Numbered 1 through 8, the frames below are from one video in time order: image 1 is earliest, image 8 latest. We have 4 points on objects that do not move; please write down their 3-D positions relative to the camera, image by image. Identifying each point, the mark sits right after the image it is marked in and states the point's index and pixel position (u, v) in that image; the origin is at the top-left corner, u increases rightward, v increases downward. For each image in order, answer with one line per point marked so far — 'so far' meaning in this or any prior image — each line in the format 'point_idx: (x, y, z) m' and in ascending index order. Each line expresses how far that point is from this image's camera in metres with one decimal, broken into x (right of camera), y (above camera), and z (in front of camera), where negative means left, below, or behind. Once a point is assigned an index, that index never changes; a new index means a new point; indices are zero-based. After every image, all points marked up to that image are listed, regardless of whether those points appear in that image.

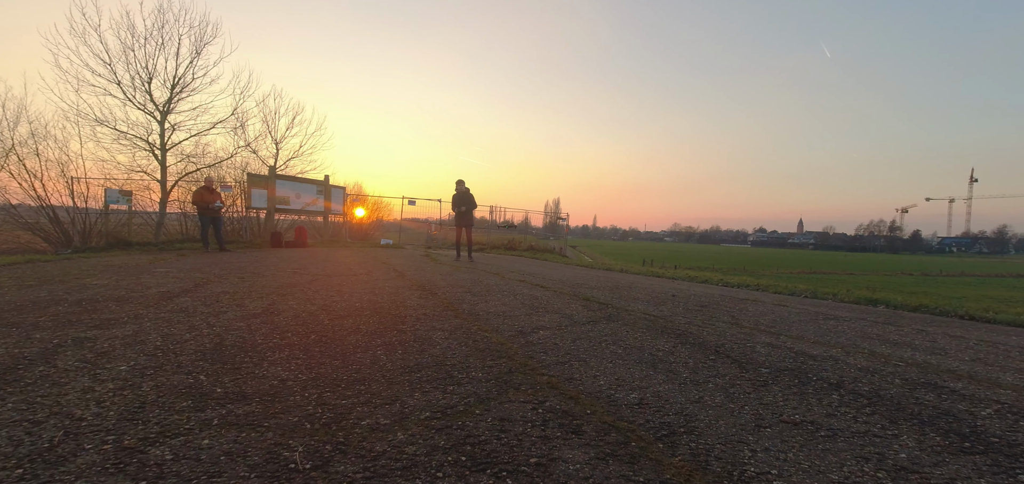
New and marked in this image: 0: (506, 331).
0: (0.0, -0.6, +3.0) m
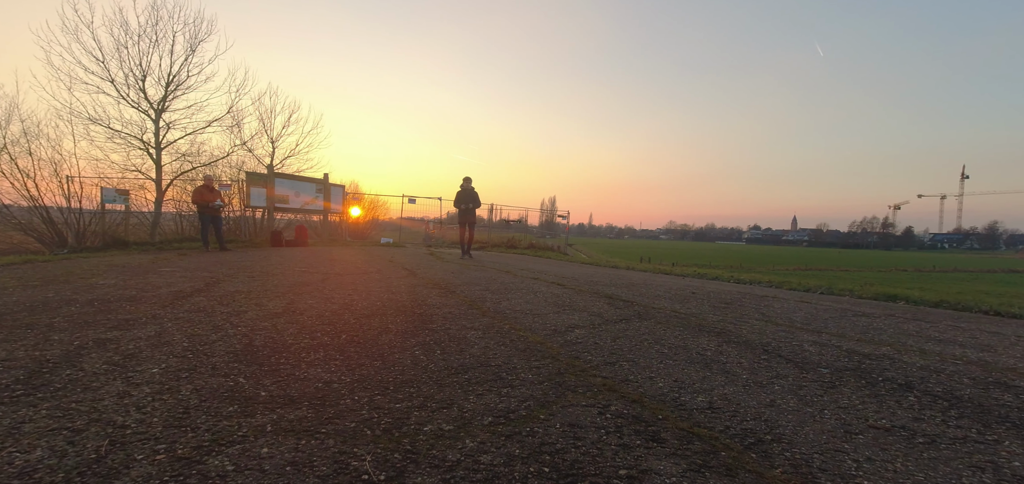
0: (+0.2, -0.6, +2.9) m
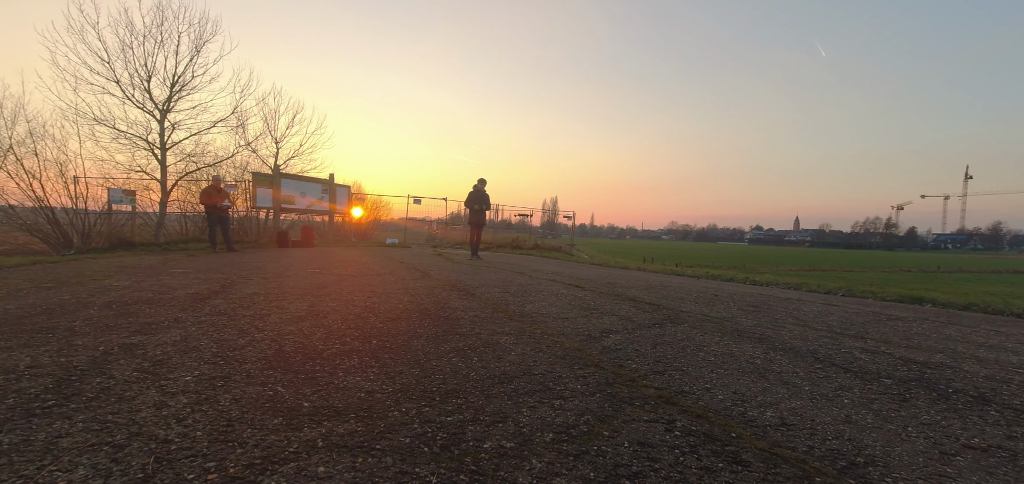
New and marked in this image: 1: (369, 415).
0: (+0.4, -0.6, +2.8) m
1: (-0.5, -0.7, +1.6) m
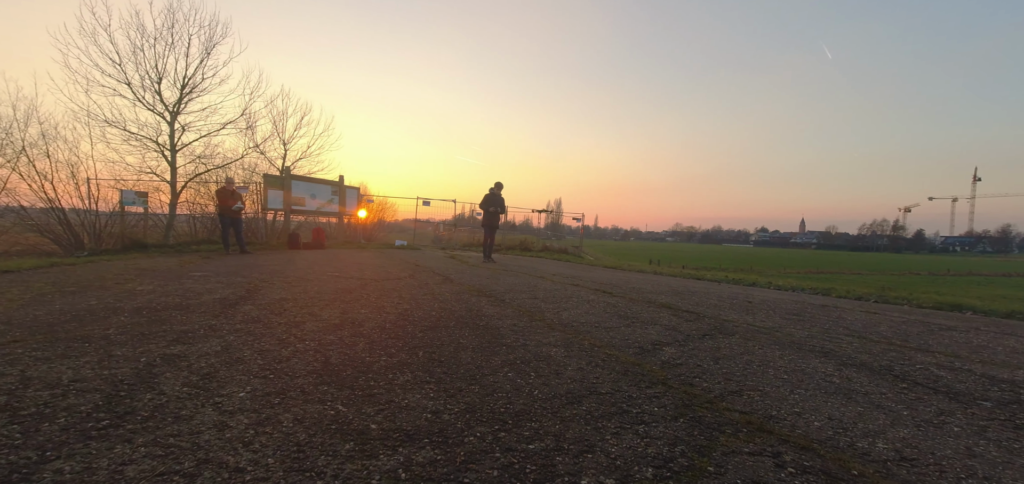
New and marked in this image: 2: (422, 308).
0: (+0.7, -0.7, +2.7) m
1: (-0.2, -0.7, +1.5) m
2: (-0.9, -0.6, +4.2) m
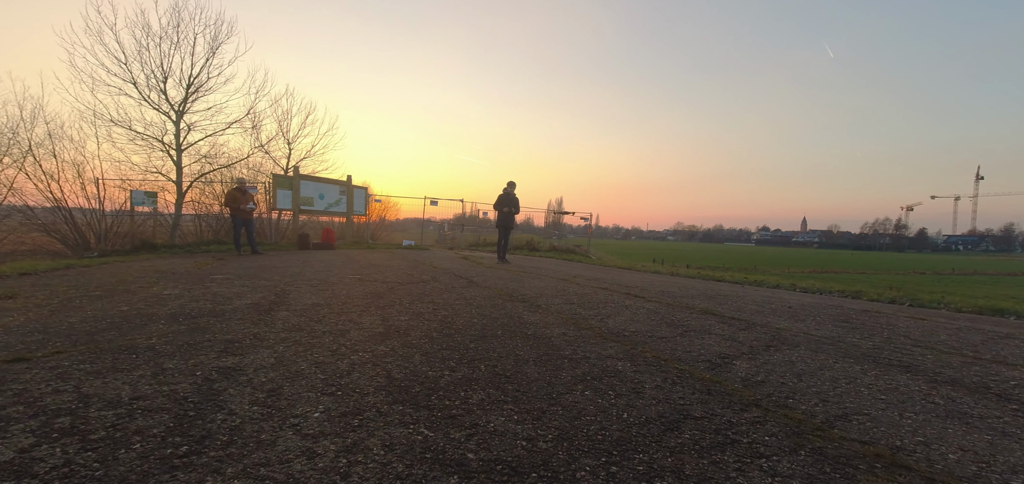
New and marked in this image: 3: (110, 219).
0: (+1.1, -0.7, +2.6) m
1: (+0.1, -0.8, +1.4) m
2: (-0.5, -0.7, +4.1) m
3: (-13.1, +0.7, +13.7) m
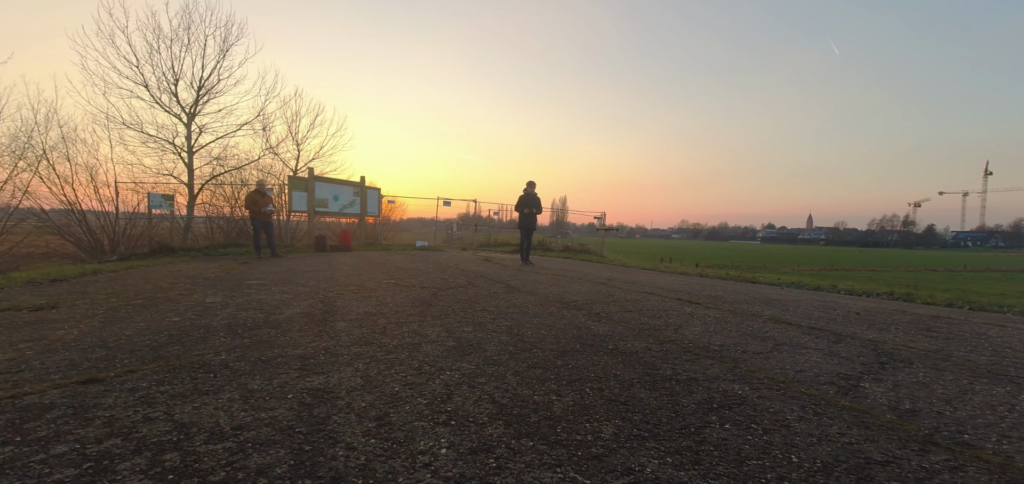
0: (+1.7, -0.8, +2.5) m
1: (+0.7, -0.8, +1.3) m
2: (+0.1, -0.8, +3.9) m
3: (-12.5, +0.6, +13.7) m
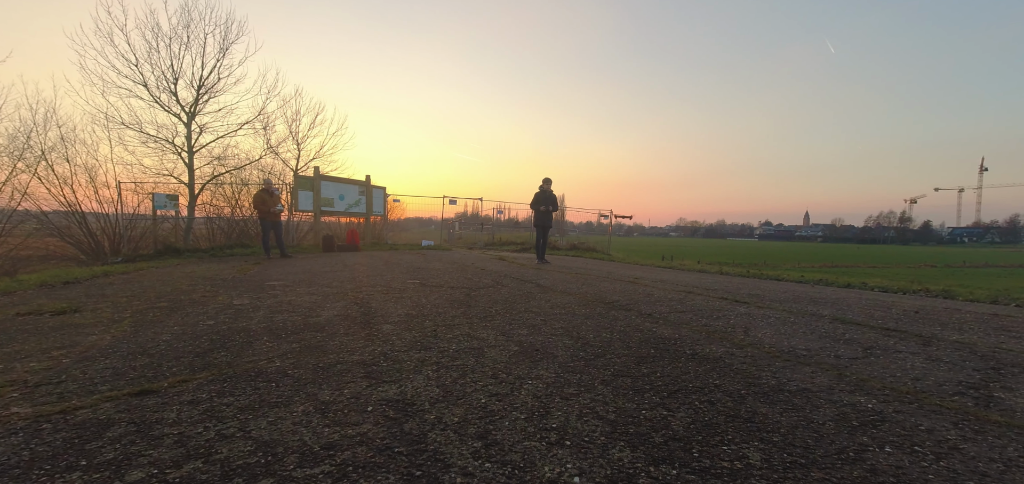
0: (+2.2, -0.8, +2.3) m
1: (+1.2, -0.8, +1.1) m
2: (+0.6, -0.7, +3.7) m
3: (-12.0, +0.6, +13.4) m
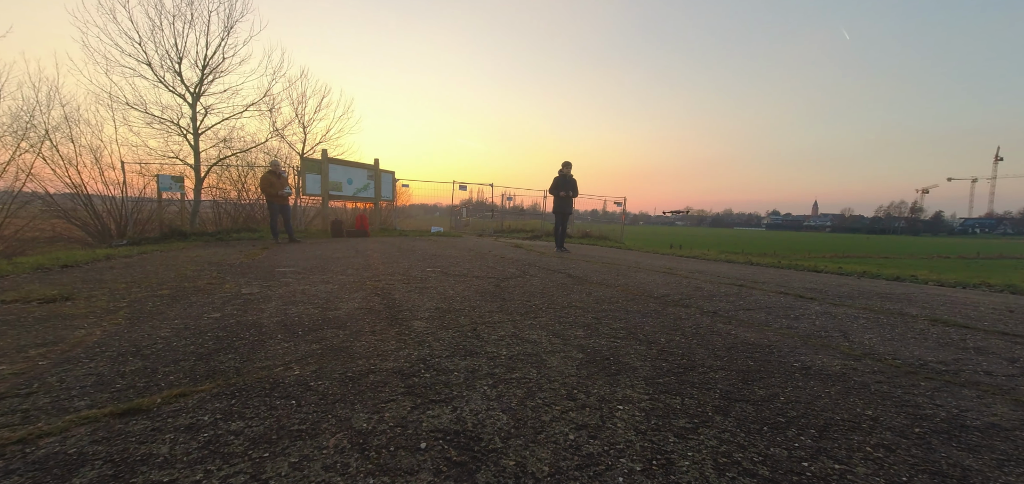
0: (+2.6, -0.7, +1.7) m
1: (+1.6, -0.8, +0.5) m
2: (+1.0, -0.6, +3.2) m
3: (-11.5, +1.1, +13.0) m
